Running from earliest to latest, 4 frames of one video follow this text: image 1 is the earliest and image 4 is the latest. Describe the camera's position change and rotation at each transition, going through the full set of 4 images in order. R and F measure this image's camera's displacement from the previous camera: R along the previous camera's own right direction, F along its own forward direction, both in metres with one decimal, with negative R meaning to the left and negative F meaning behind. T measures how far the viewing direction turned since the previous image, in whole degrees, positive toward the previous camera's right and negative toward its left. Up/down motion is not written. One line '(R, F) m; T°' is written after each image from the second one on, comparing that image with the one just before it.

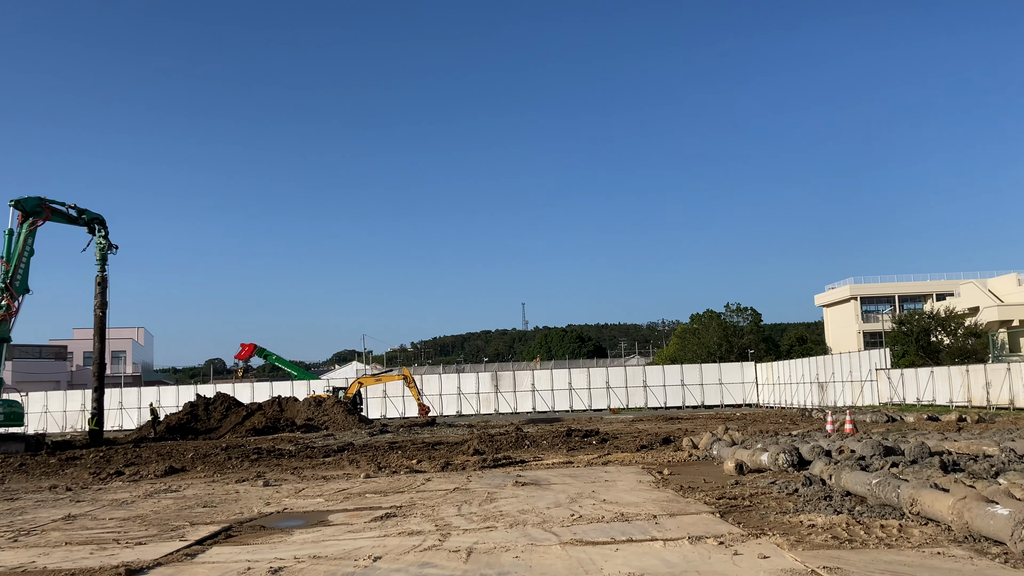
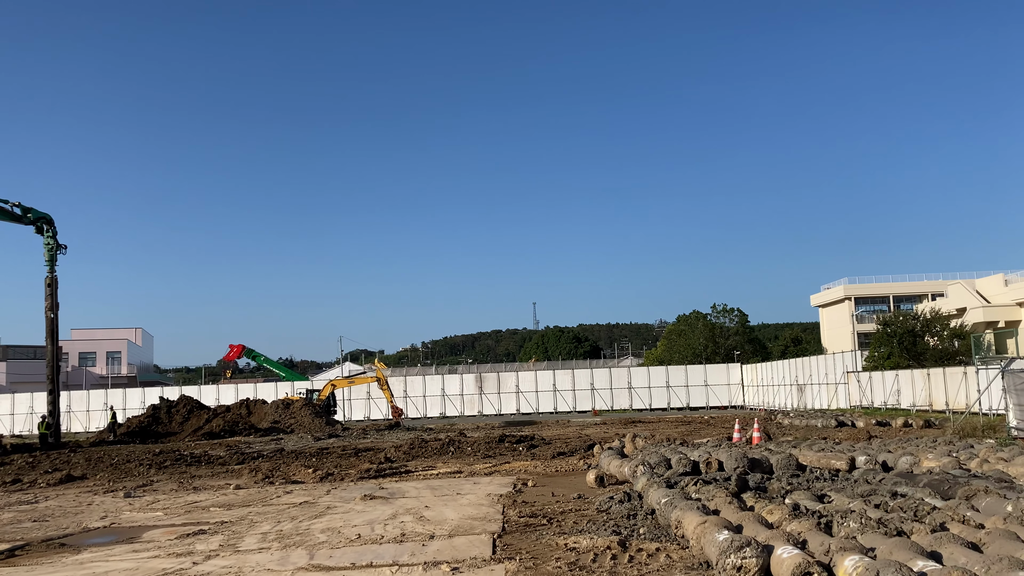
(+2.6, +0.3) m; 0°
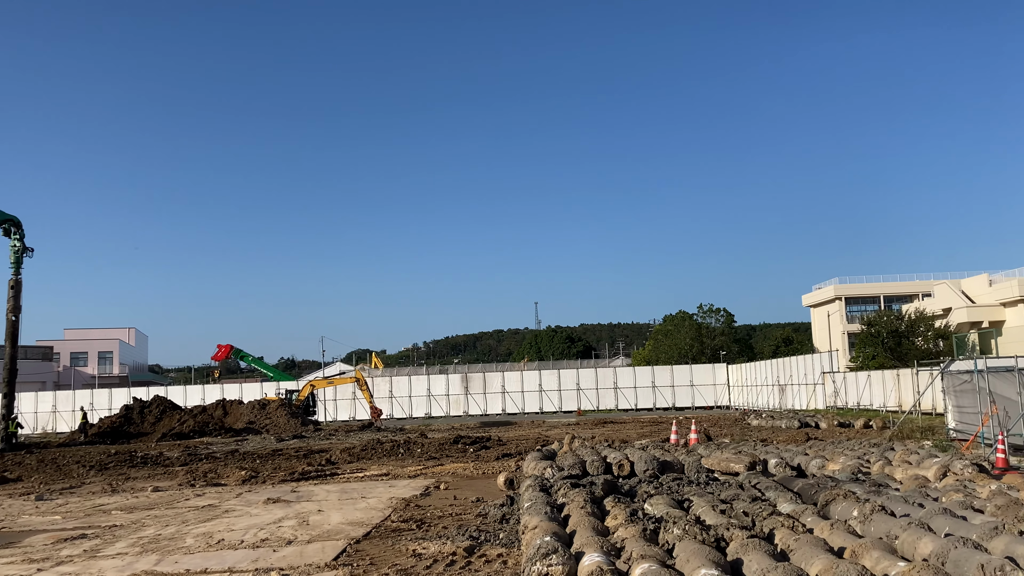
(+1.6, +0.1) m; 0°
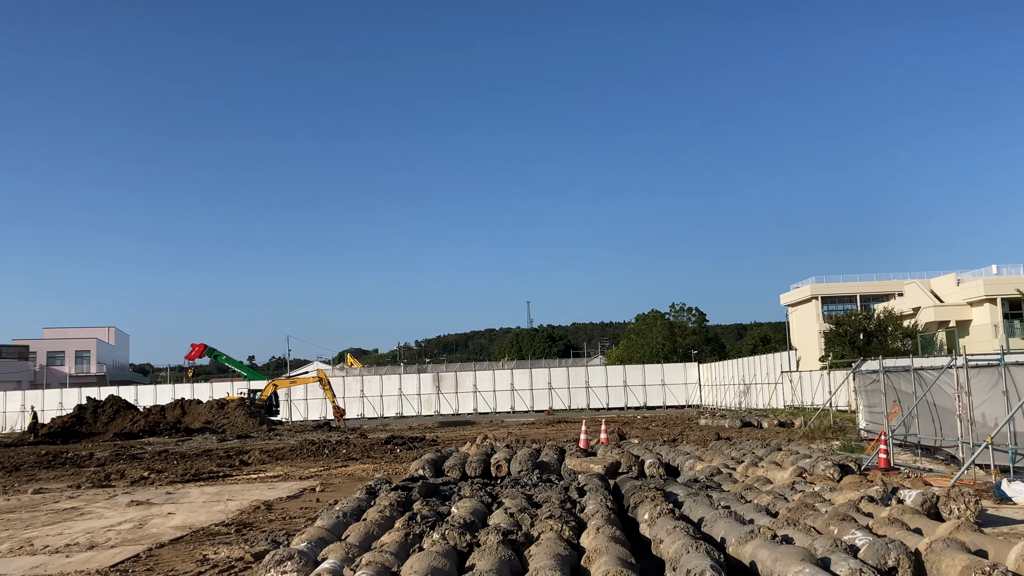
(+2.0, +0.1) m; +1°
